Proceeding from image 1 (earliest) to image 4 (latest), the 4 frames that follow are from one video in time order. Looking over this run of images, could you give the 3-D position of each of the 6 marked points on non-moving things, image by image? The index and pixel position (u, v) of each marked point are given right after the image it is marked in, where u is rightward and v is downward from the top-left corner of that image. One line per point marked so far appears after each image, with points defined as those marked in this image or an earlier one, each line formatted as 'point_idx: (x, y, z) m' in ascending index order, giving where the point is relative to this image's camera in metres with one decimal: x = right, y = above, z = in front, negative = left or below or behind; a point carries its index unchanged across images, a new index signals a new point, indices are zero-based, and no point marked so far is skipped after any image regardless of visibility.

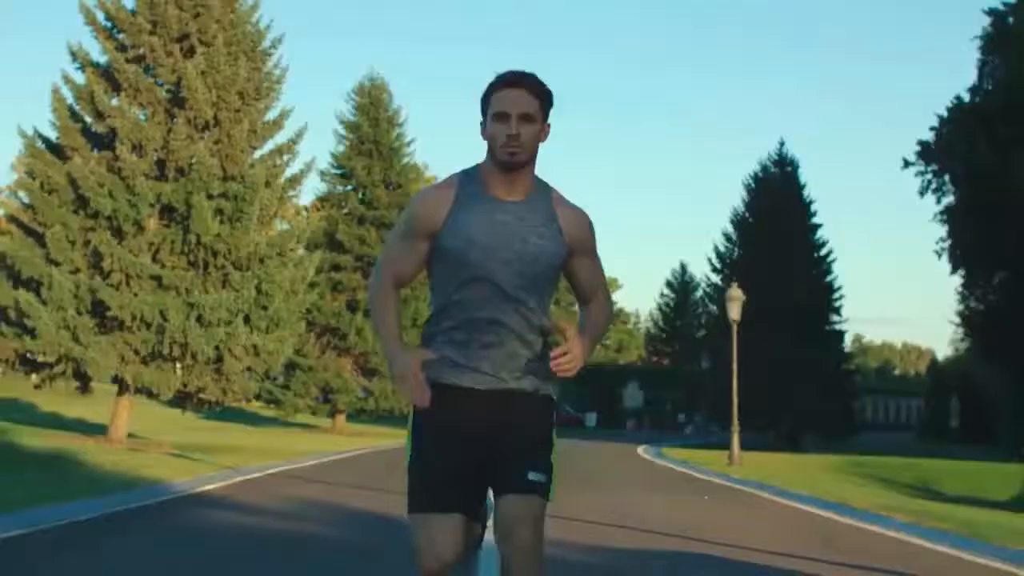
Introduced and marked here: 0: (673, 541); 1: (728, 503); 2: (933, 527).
0: (+1.6, -2.3, +13.7) m
1: (+2.7, -2.7, +18.1) m
2: (+4.3, -2.4, +14.8) m
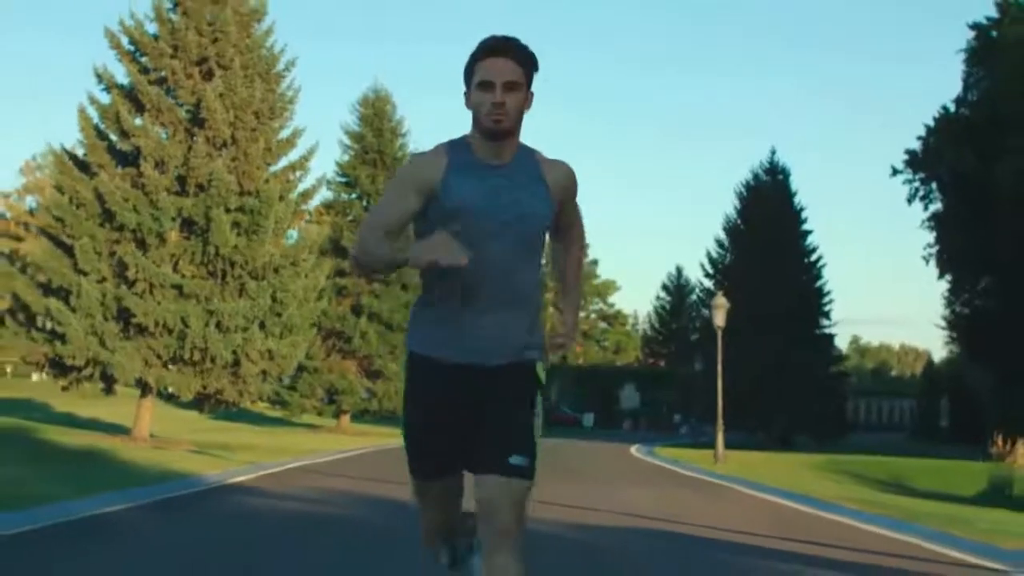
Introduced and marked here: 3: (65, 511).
0: (+1.6, -2.4, +15.0) m
1: (+2.7, -2.8, +19.5) m
2: (+4.3, -2.5, +16.2) m
3: (-4.3, -2.2, +14.1) m
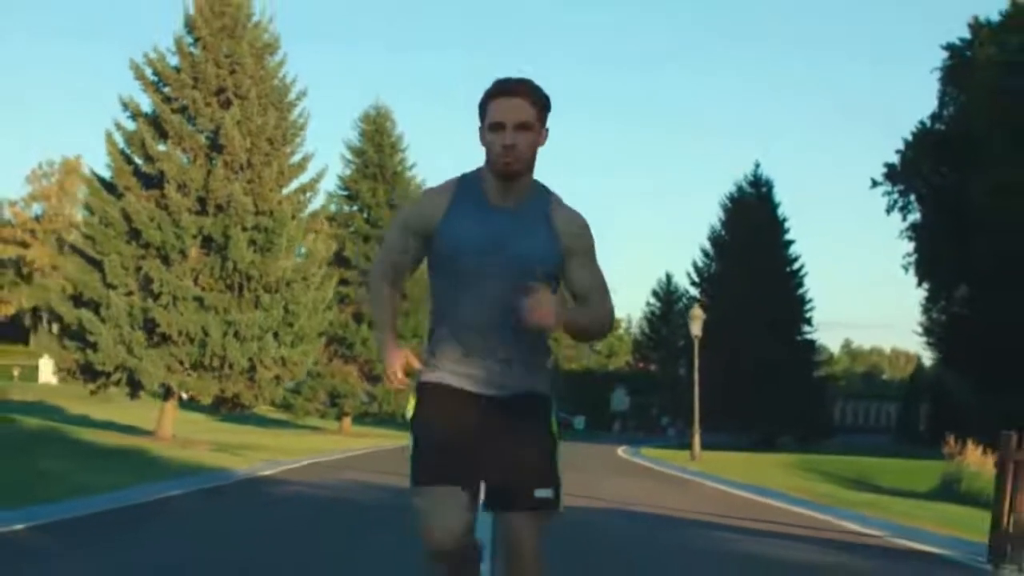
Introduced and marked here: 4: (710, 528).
0: (+1.5, -2.6, +17.0) m
1: (+2.6, -3.0, +21.5) m
2: (+4.2, -2.8, +18.2) m
3: (-4.4, -2.4, +16.0) m
4: (+2.0, -2.4, +14.5) m
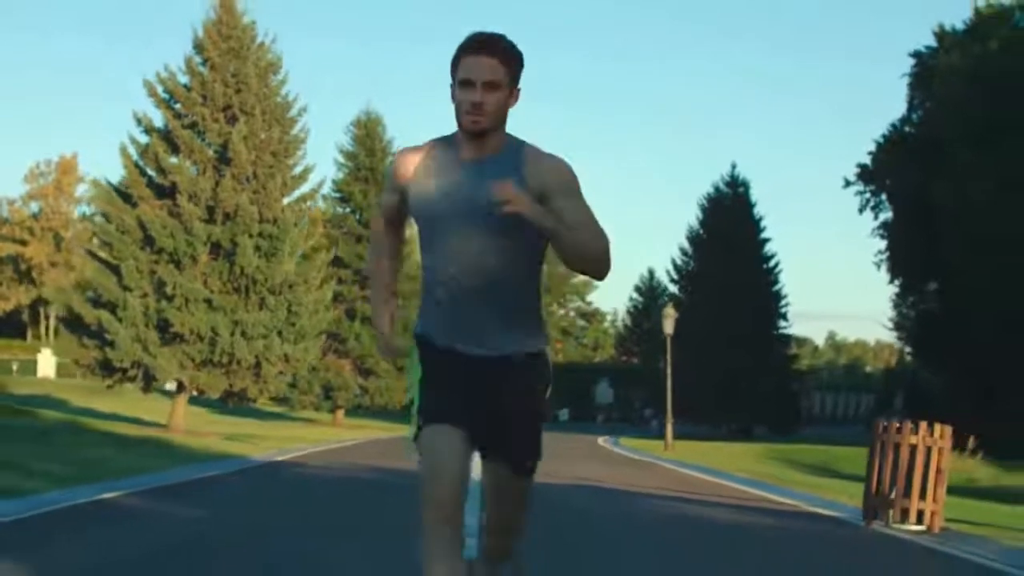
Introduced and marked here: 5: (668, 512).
0: (+1.3, -2.7, +19.0) m
1: (+2.4, -3.0, +23.5) m
2: (+4.0, -2.8, +20.2) m
3: (-4.6, -2.4, +18.0) m
4: (+1.8, -2.5, +16.5) m
5: (+1.6, -2.4, +15.2) m
